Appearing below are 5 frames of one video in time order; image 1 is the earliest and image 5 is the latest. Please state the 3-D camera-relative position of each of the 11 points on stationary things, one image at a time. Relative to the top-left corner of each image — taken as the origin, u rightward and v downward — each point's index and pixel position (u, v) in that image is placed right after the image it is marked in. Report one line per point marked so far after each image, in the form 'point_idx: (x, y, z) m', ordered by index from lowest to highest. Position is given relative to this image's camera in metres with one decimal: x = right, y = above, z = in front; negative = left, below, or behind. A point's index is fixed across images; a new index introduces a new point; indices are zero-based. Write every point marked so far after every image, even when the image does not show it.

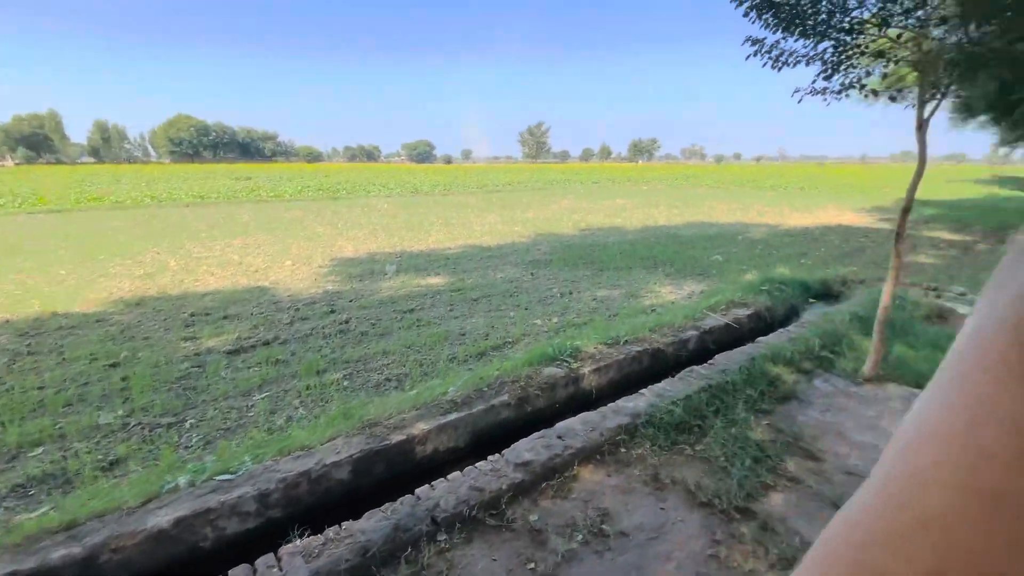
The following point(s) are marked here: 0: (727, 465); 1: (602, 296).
0: (+1.1, -0.9, +2.4) m
1: (+1.1, -0.1, +6.0) m
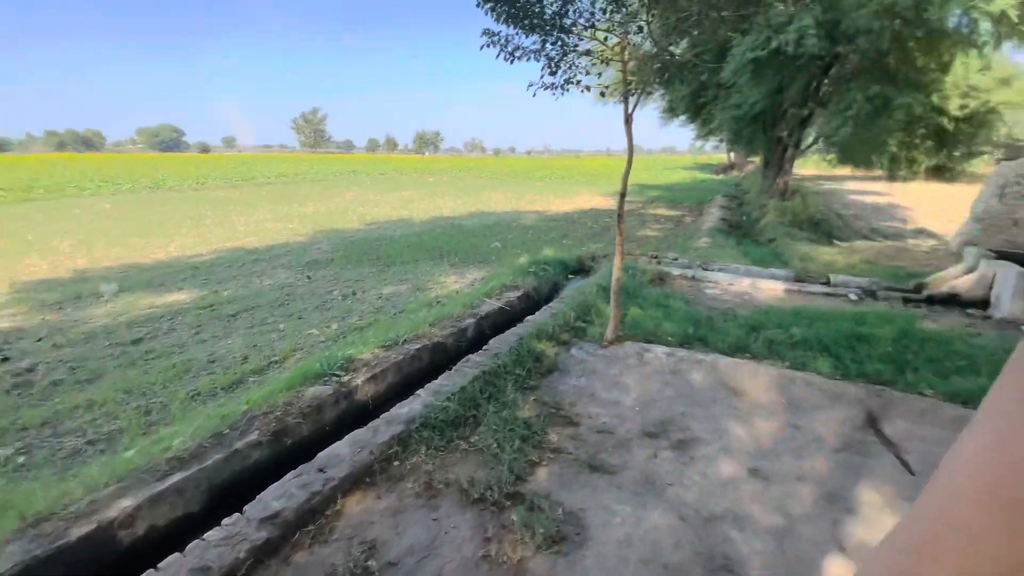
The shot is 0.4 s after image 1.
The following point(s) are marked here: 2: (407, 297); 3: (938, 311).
0: (-0.1, -0.8, +2.4) m
1: (-1.5, -0.1, +5.8) m
2: (-1.2, -0.1, +5.6) m
3: (+4.4, -0.2, +4.9) m
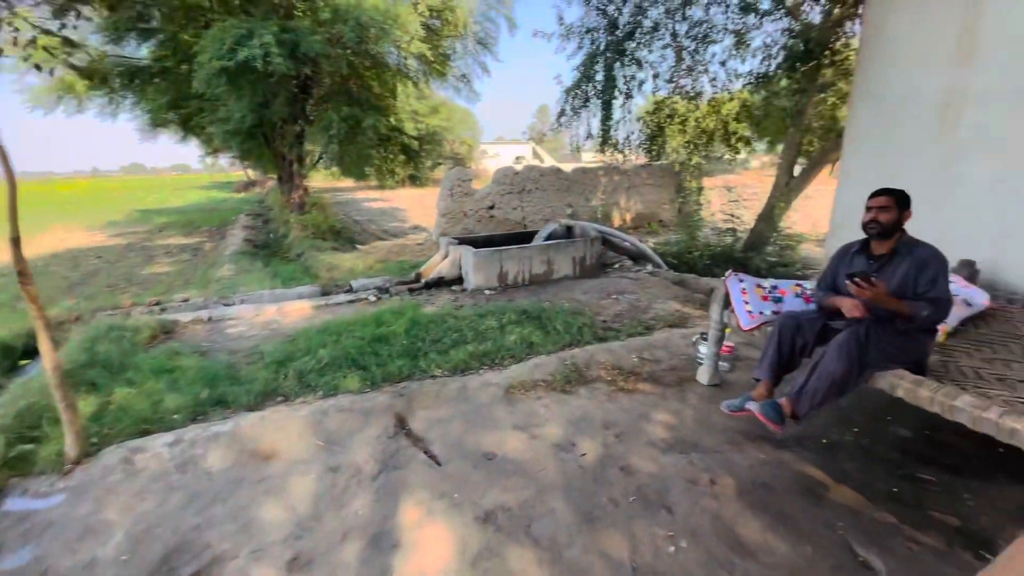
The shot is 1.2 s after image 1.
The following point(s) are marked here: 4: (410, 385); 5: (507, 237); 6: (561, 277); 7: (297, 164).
0: (-1.7, -1.3, +1.0) m
1: (-5.3, -1.3, +2.0) m
2: (-5.0, -1.3, +2.1) m
3: (-1.0, -0.1, +5.9) m
4: (-0.7, -0.7, +3.4) m
5: (-0.1, +0.8, +7.4) m
6: (+0.7, +0.2, +6.6) m
7: (-5.7, +3.3, +12.6) m
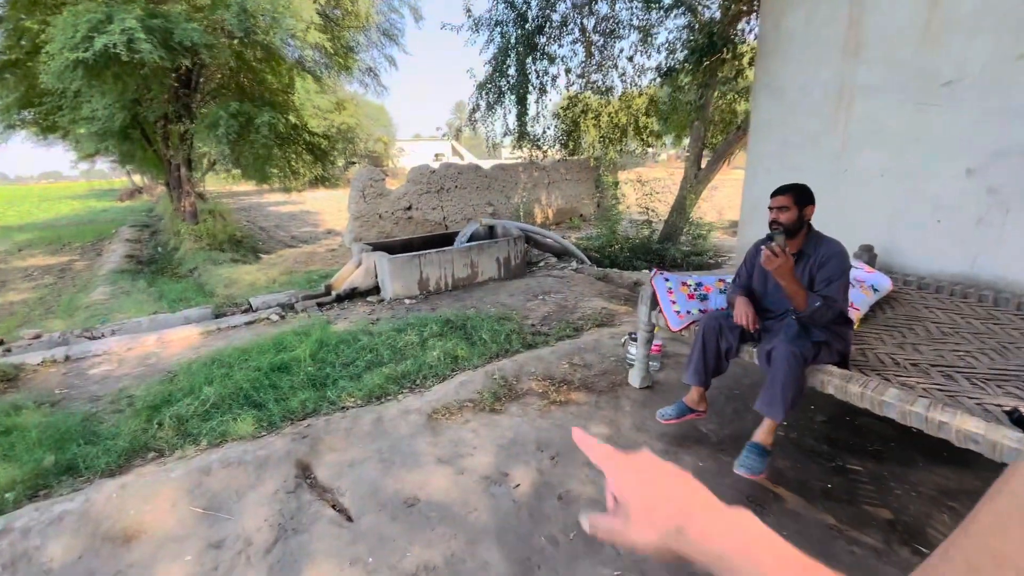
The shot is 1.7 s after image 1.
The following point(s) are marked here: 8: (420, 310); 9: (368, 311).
0: (-1.8, -1.5, +0.4) m
1: (-5.5, -1.8, +0.9) m
2: (-5.2, -1.7, +1.0) m
3: (-1.9, -0.2, +5.4) m
4: (-1.2, -0.8, +3.0) m
5: (-1.3, +0.7, +7.0) m
6: (-0.4, +0.1, +6.3) m
7: (-7.8, +2.9, +11.3) m
8: (-1.0, -0.2, +5.2) m
9: (-1.6, -0.3, +5.3) m
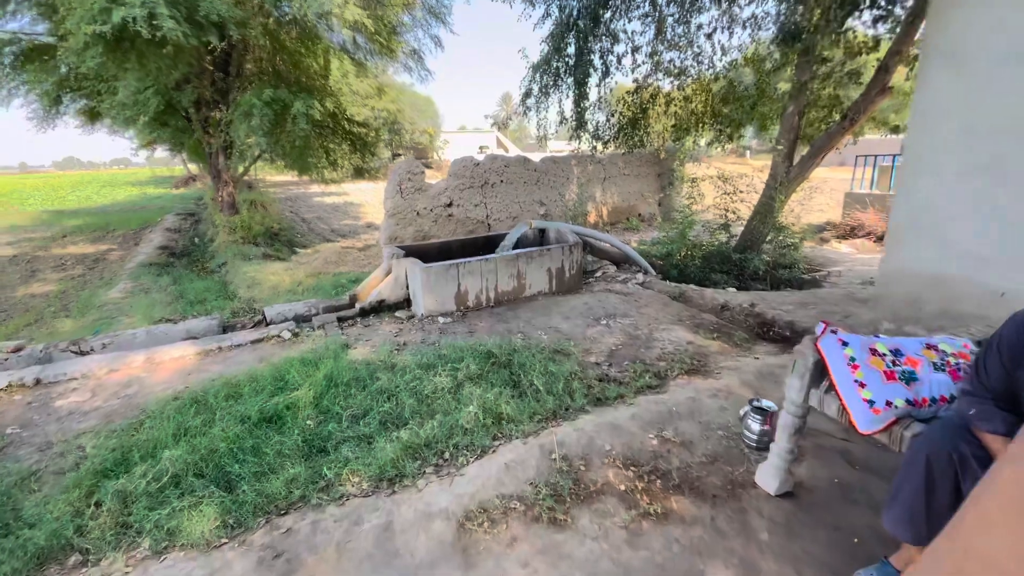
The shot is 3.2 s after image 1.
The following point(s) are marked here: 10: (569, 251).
0: (-1.7, -1.7, -0.4) m
1: (-5.4, -1.8, +0.3) m
2: (-5.1, -1.8, +0.5) m
3: (-1.4, -0.4, +4.6) m
4: (-0.9, -1.0, +2.1) m
5: (-0.6, +0.6, +6.1) m
6: (+0.3, -0.1, +5.3) m
7: (-6.6, +3.0, +10.9) m
8: (-0.5, -0.4, +4.3) m
9: (-1.1, -0.4, +4.4) m
10: (+0.7, +0.4, +5.4) m
